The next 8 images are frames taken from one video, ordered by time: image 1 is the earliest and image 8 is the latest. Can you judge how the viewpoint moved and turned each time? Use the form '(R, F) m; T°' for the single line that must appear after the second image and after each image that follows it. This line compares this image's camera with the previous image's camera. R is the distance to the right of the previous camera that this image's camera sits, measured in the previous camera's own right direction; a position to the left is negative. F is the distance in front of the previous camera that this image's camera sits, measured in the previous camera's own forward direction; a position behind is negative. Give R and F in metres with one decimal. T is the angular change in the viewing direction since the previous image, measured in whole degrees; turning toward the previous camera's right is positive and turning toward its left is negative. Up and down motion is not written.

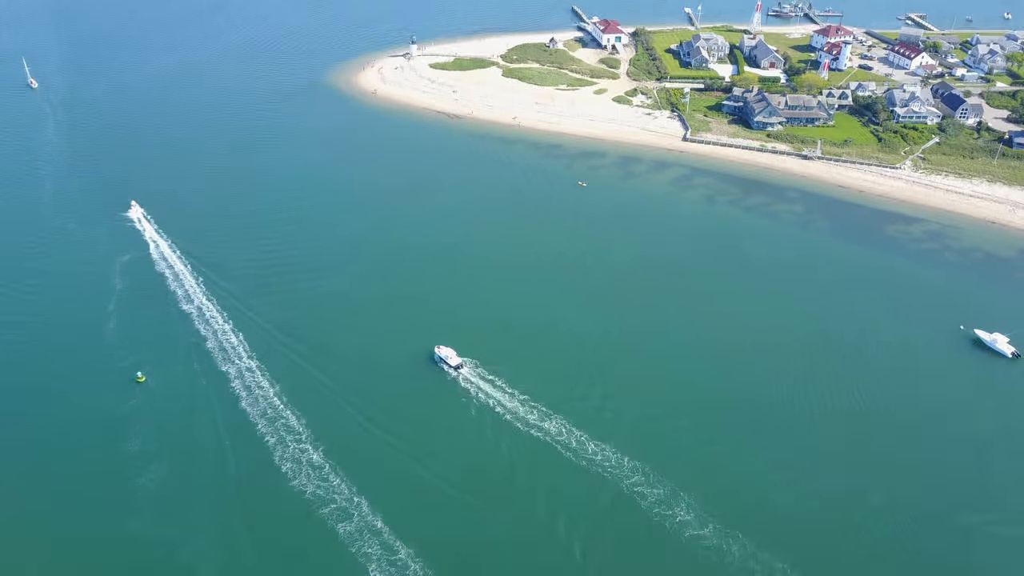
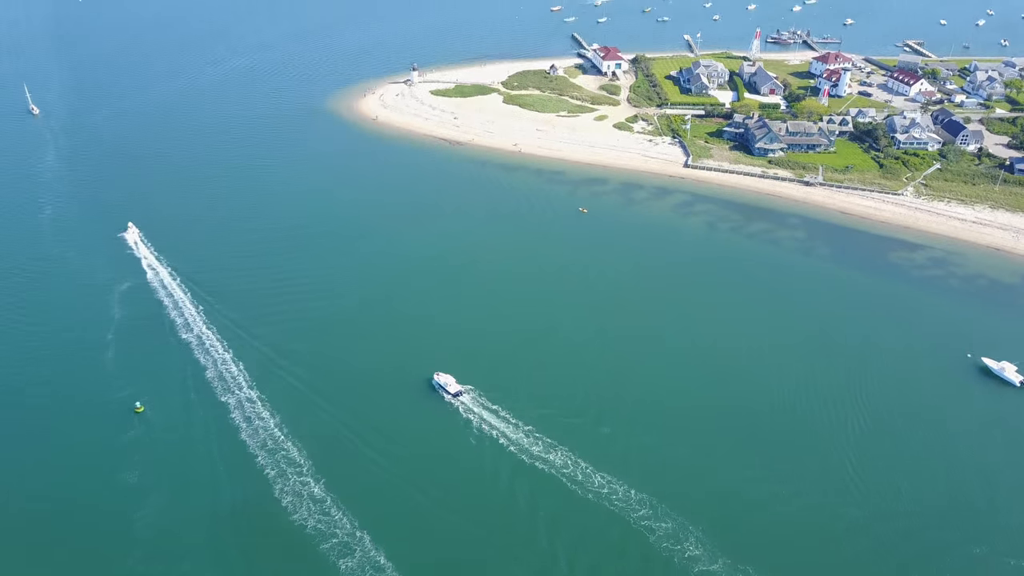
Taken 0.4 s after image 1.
(+0.4, +1.2) m; 0°
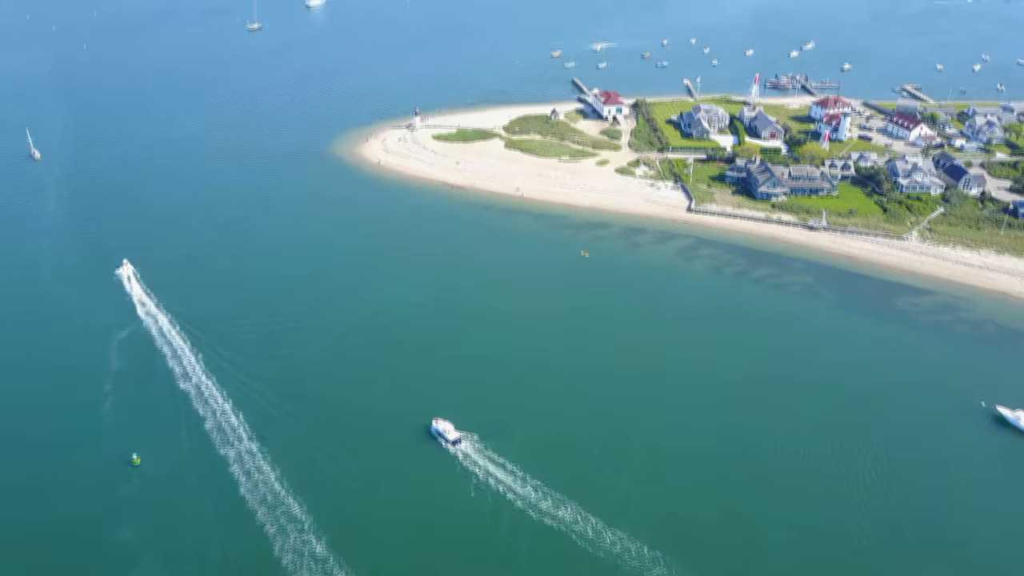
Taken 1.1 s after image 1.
(+0.6, +1.7) m; -1°
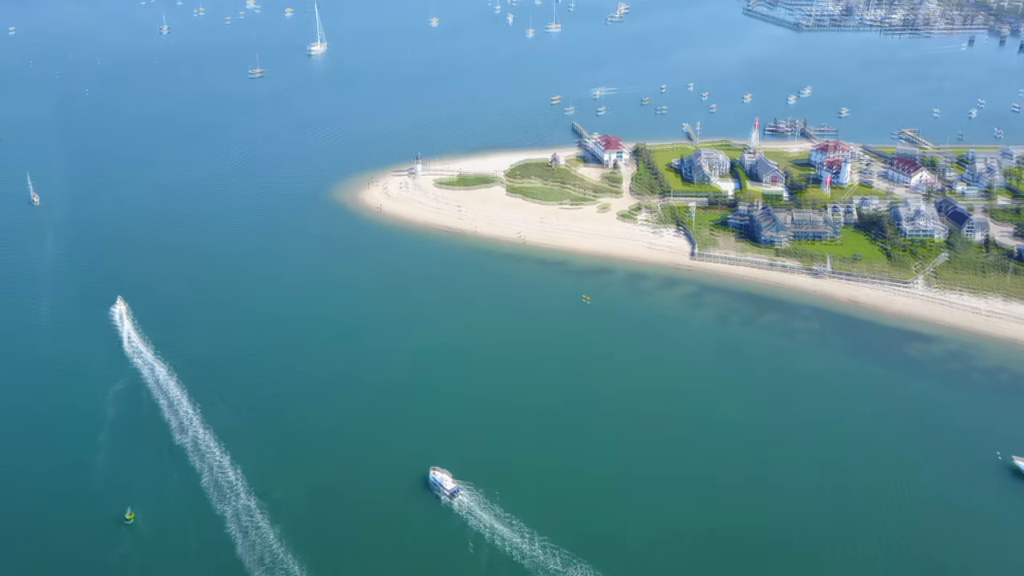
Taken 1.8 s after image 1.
(+0.5, +1.4) m; 0°
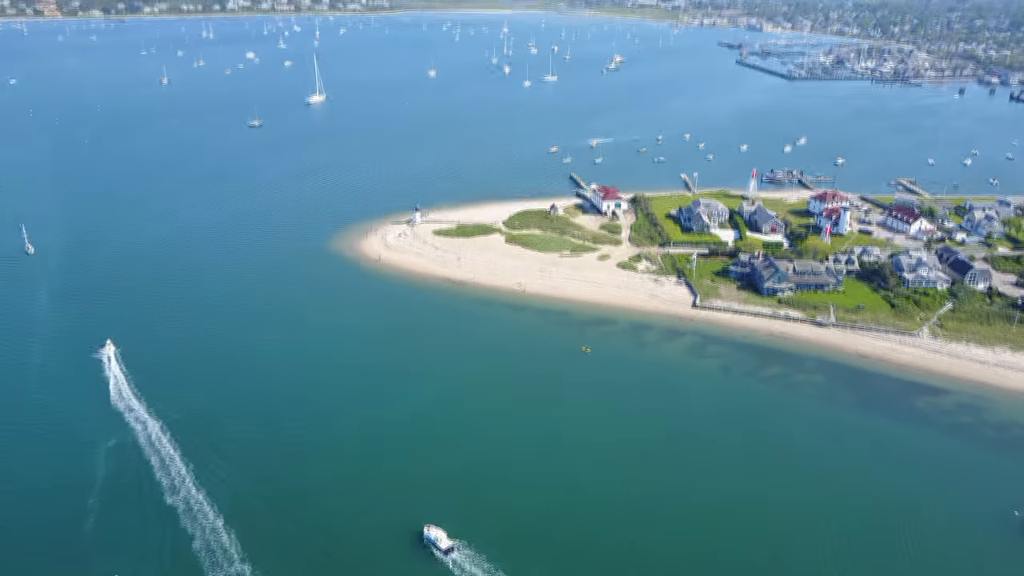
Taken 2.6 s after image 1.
(+0.5, +1.3) m; 0°
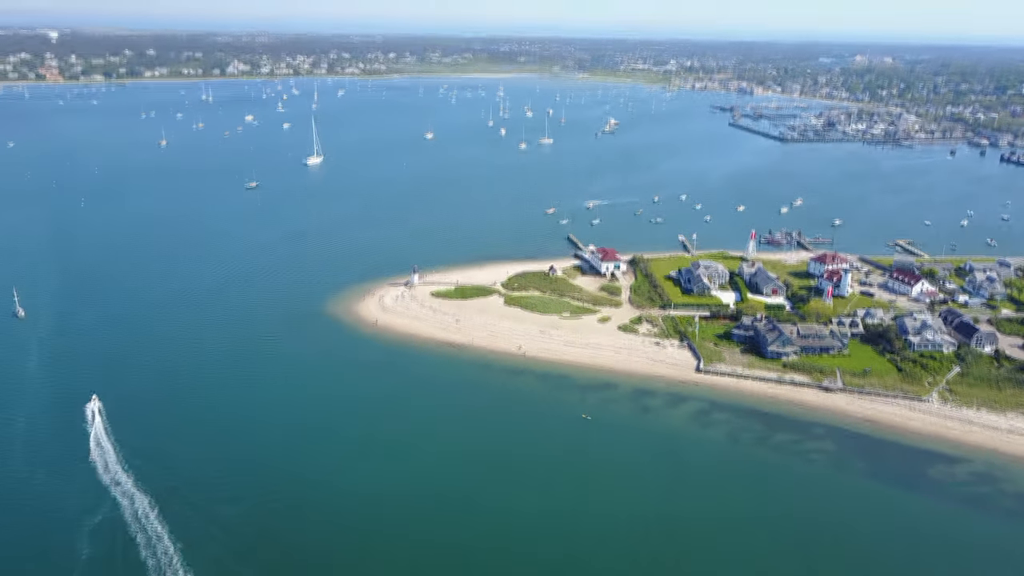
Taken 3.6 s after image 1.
(+0.4, +1.3) m; 0°
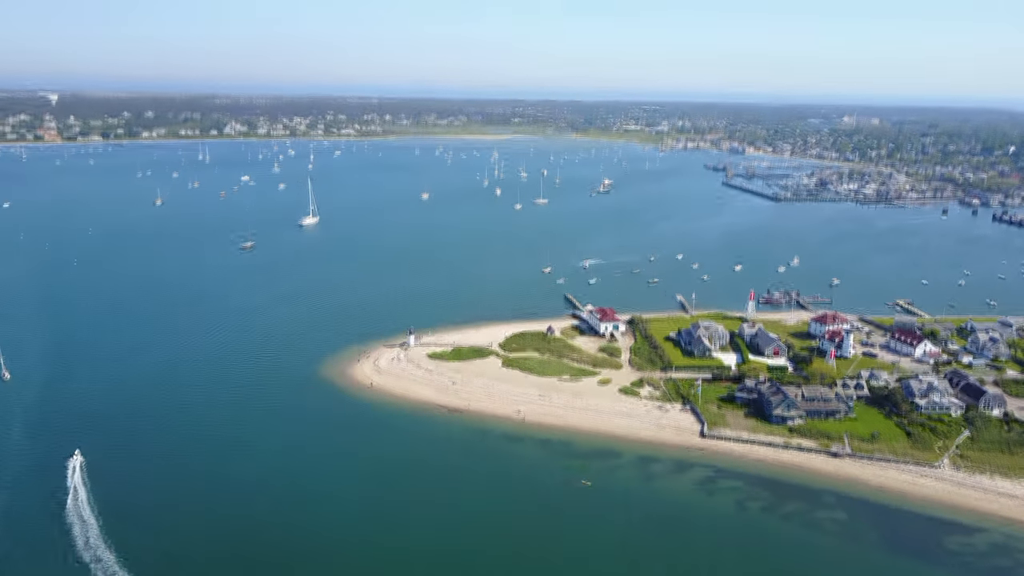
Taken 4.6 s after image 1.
(+0.3, +1.0) m; 0°
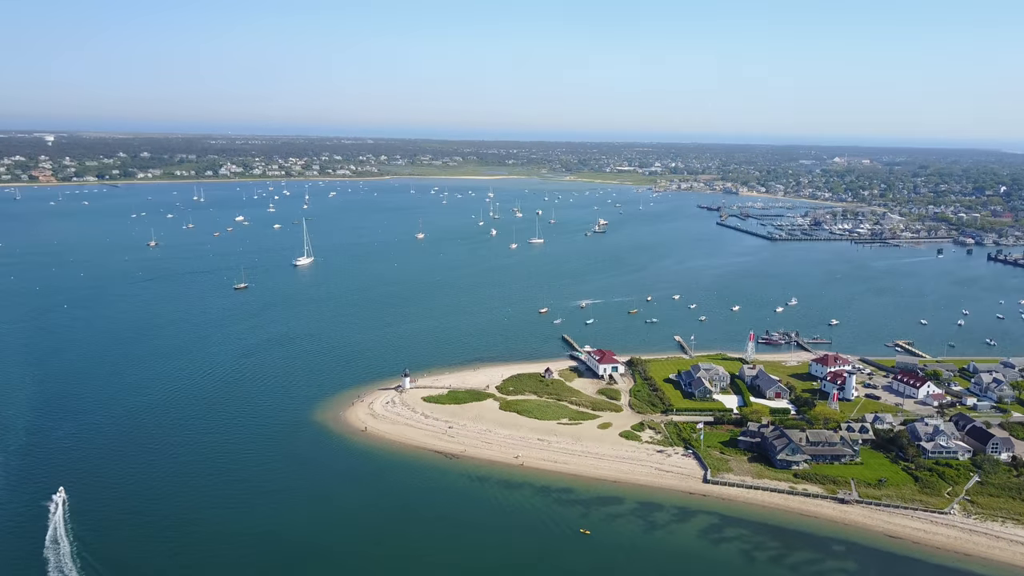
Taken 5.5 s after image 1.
(+0.3, +0.5) m; 0°
